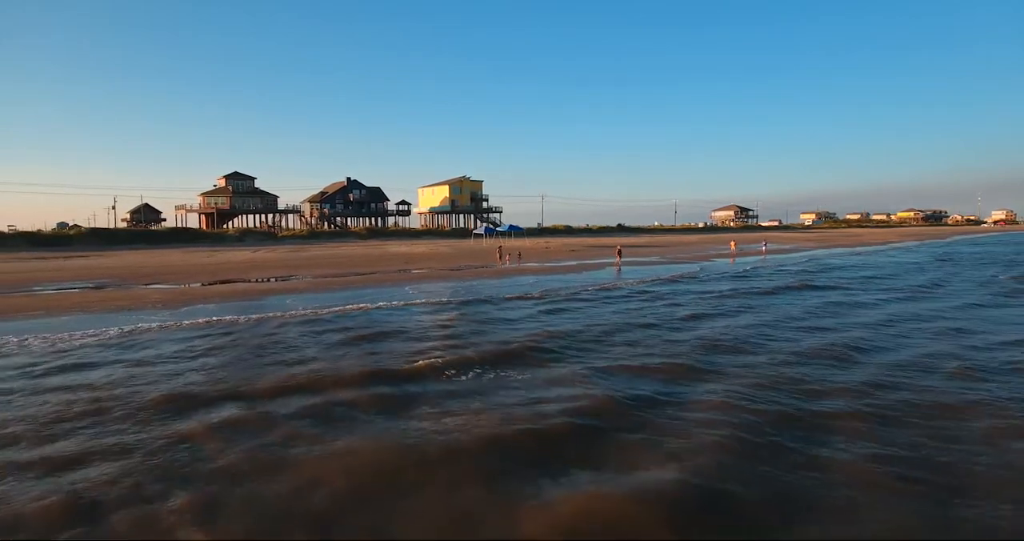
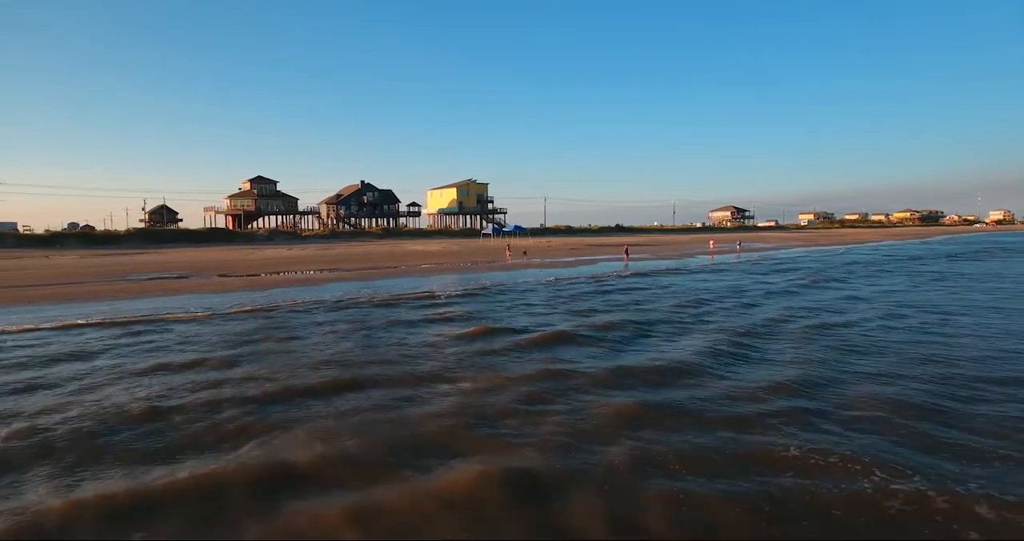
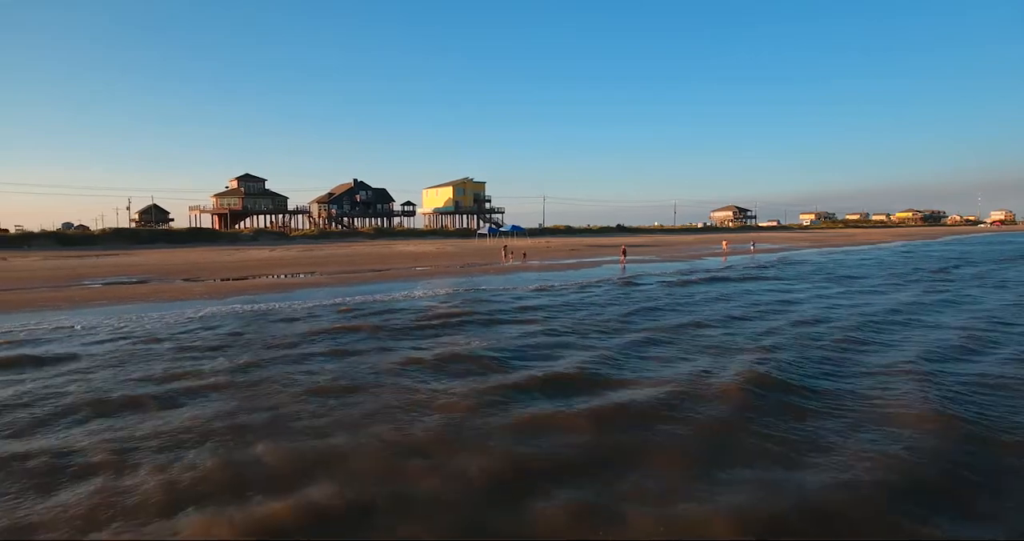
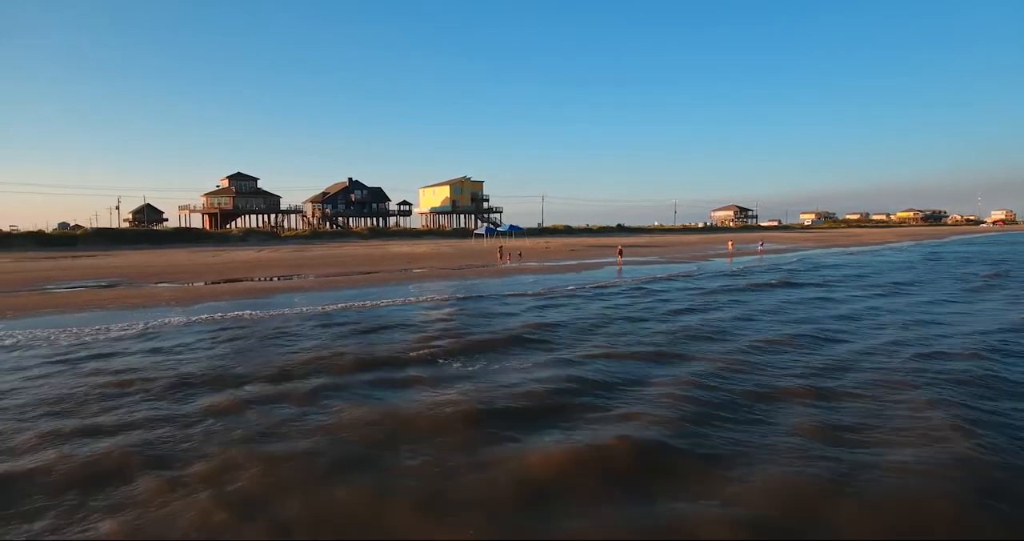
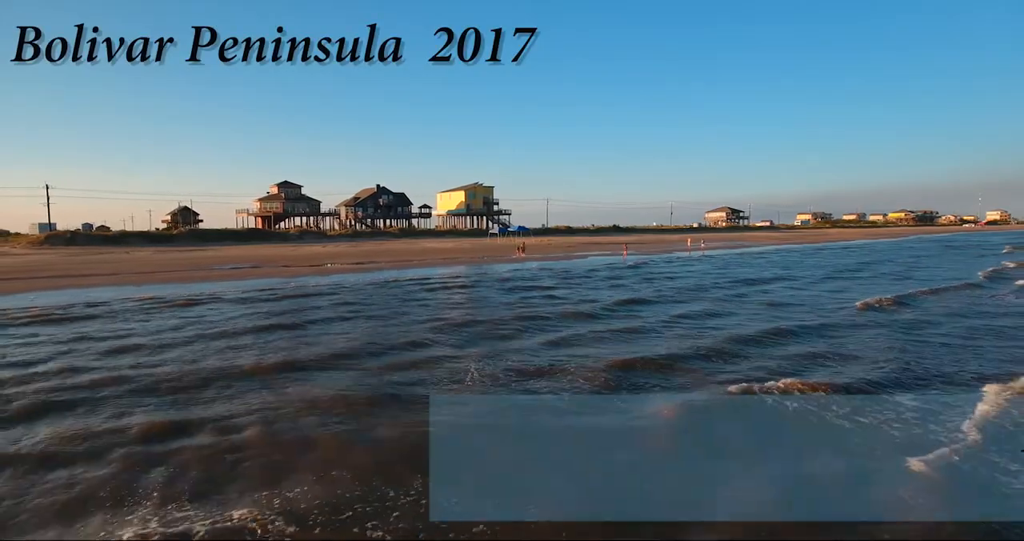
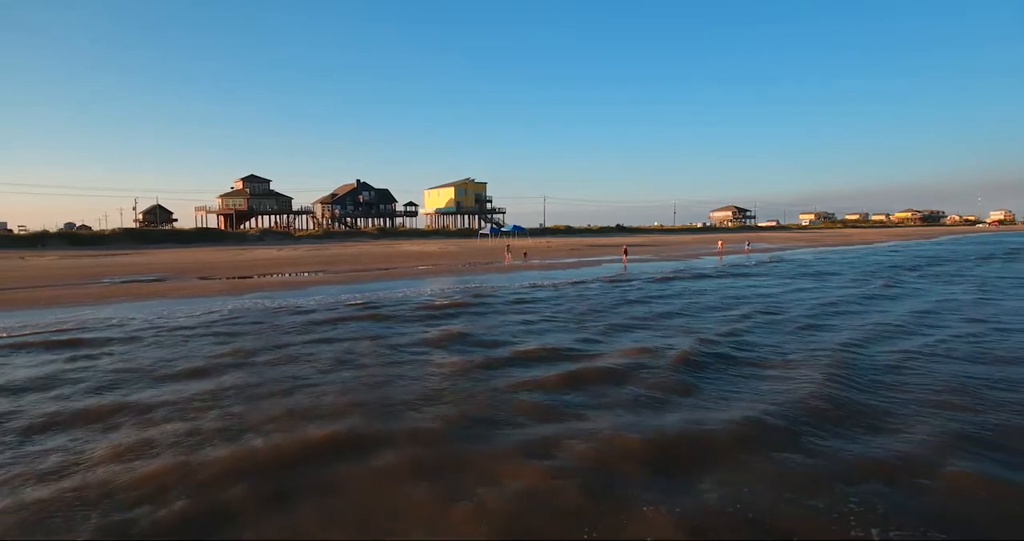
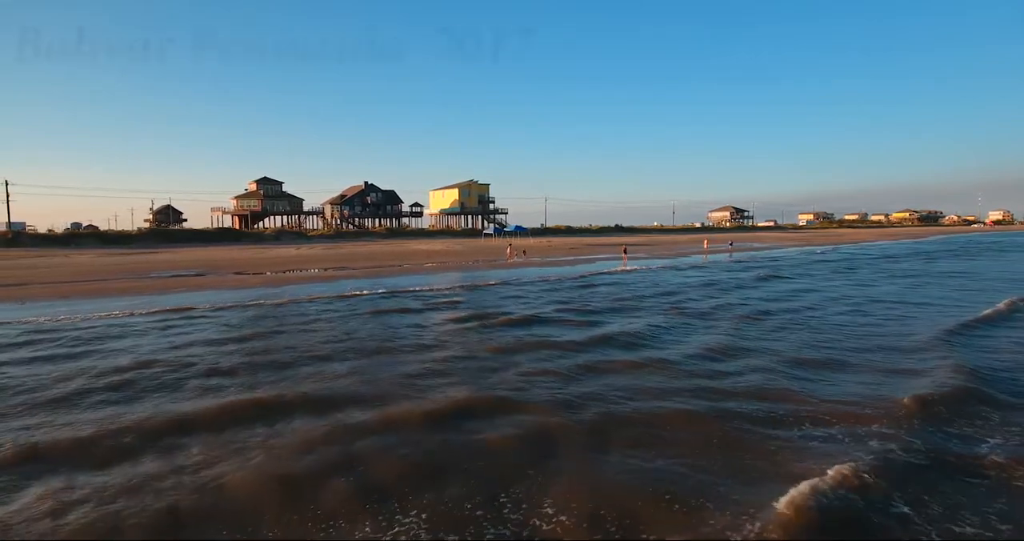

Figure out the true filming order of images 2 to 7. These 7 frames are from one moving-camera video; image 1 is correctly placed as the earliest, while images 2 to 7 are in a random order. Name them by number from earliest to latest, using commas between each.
4, 3, 6, 2, 7, 5
